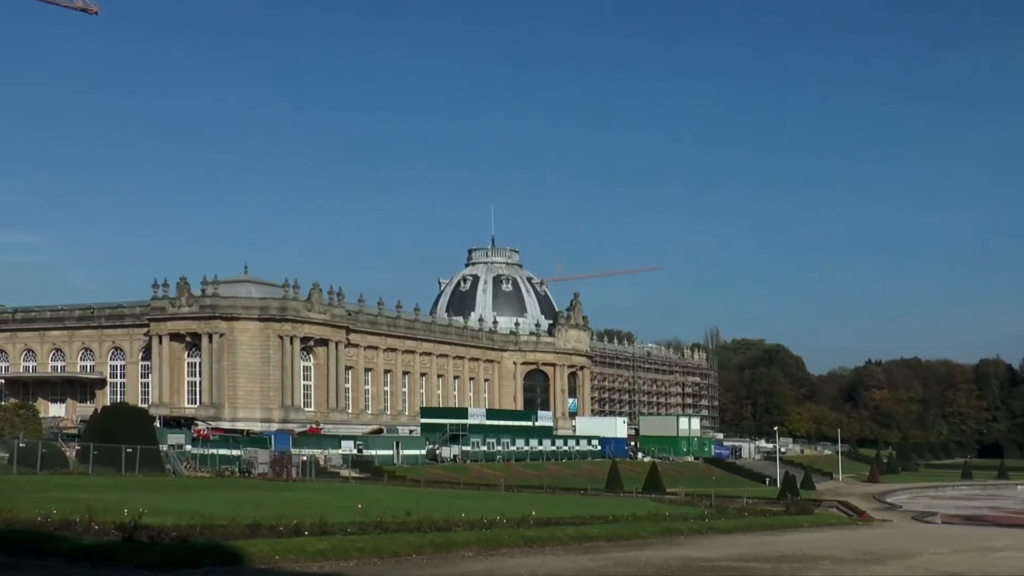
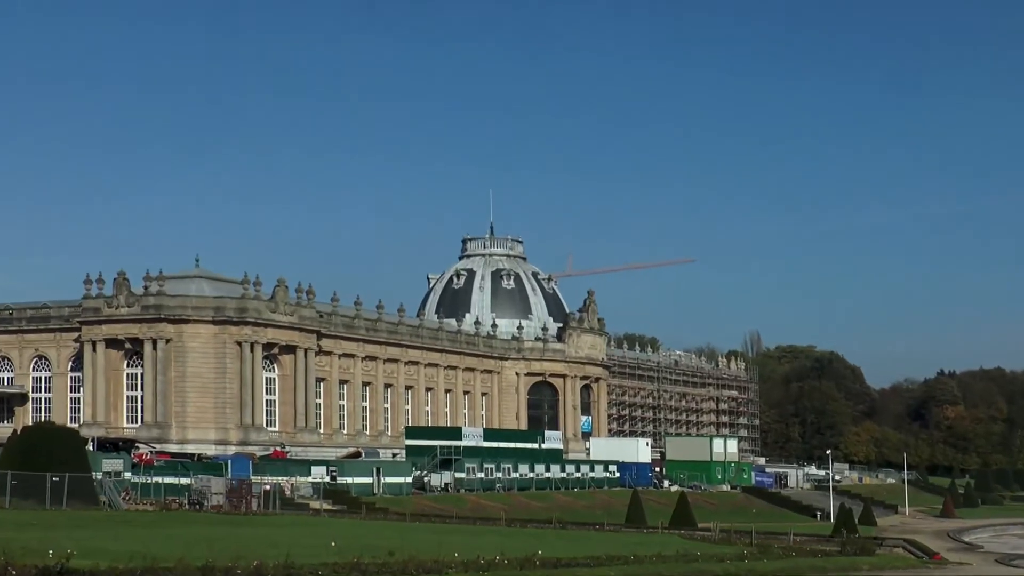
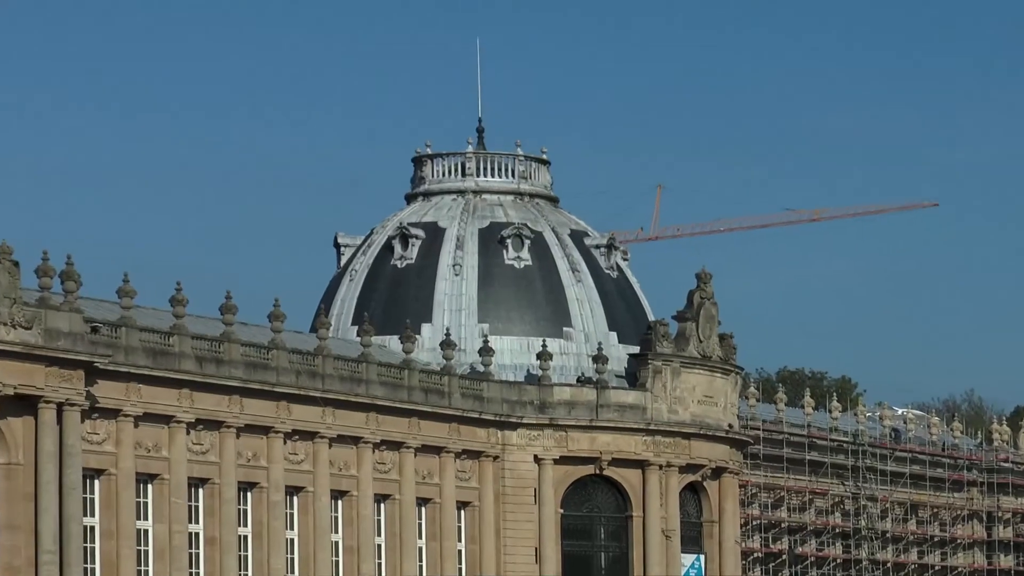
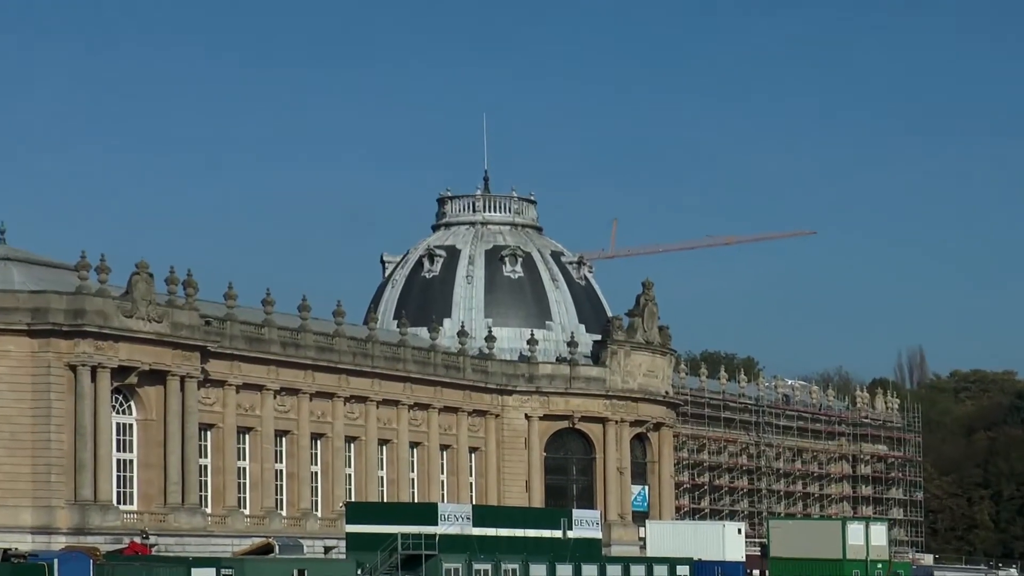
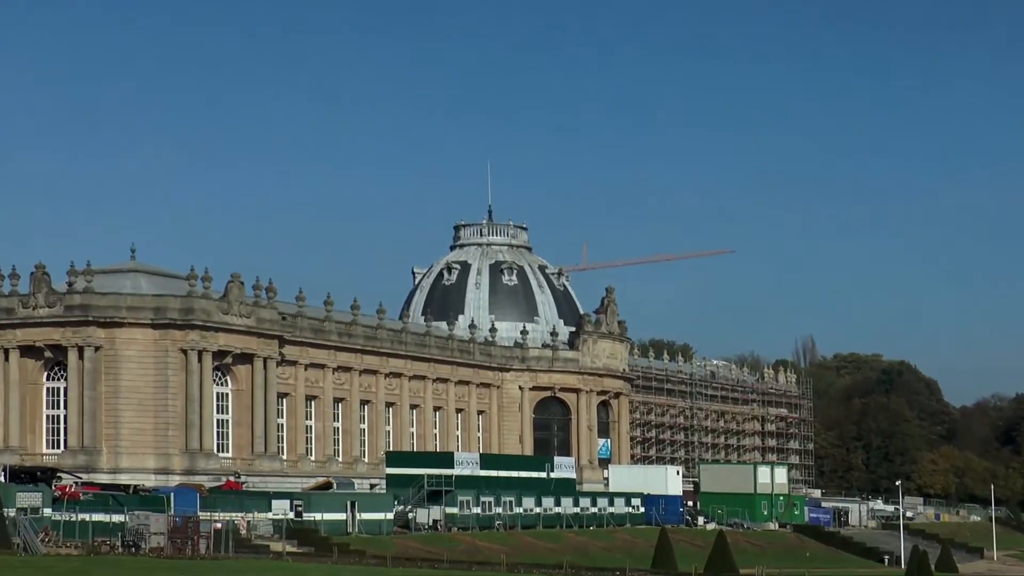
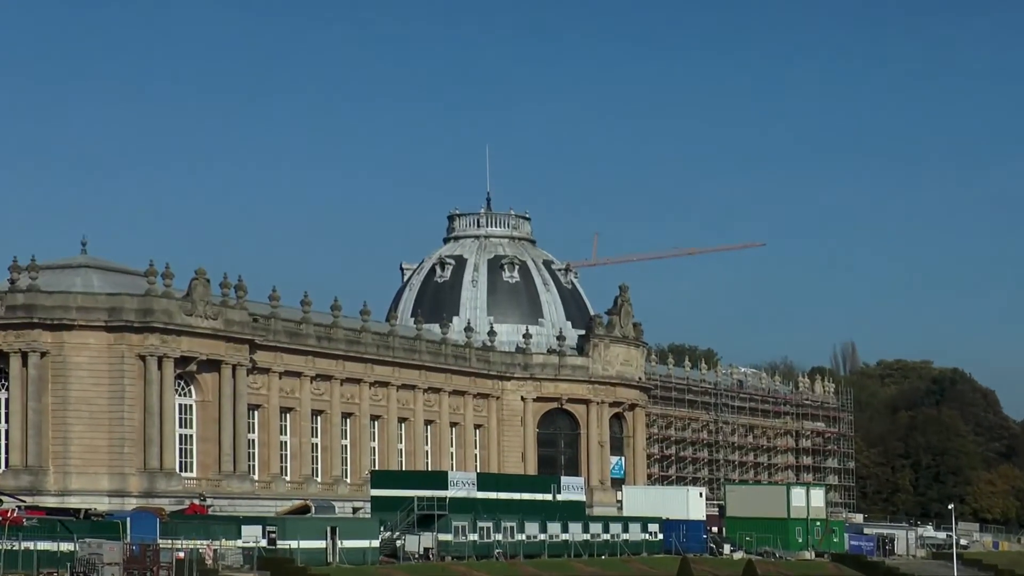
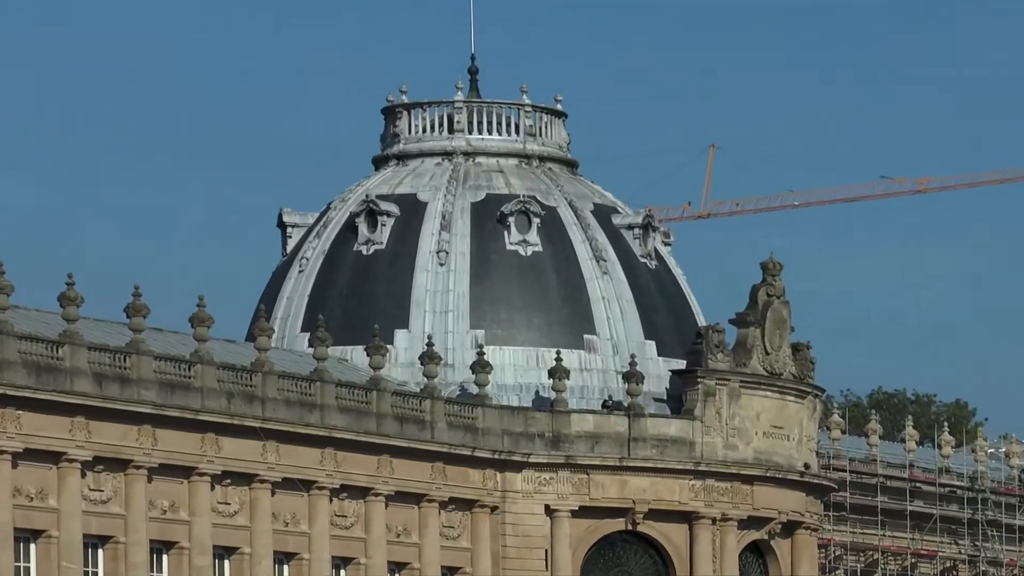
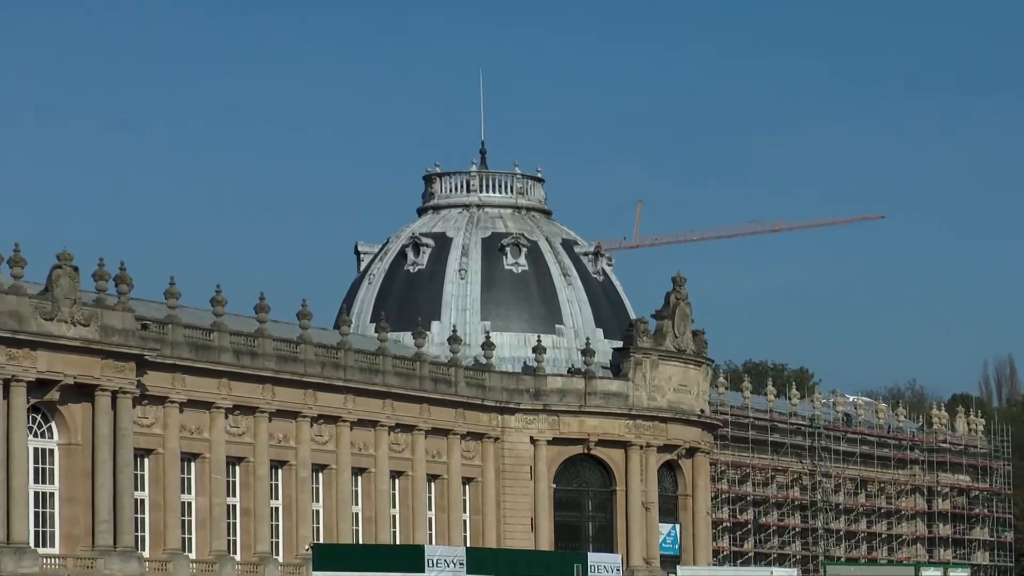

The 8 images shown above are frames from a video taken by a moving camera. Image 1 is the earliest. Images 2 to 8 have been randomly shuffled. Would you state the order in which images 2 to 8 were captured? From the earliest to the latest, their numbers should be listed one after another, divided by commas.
2, 5, 6, 4, 8, 3, 7
